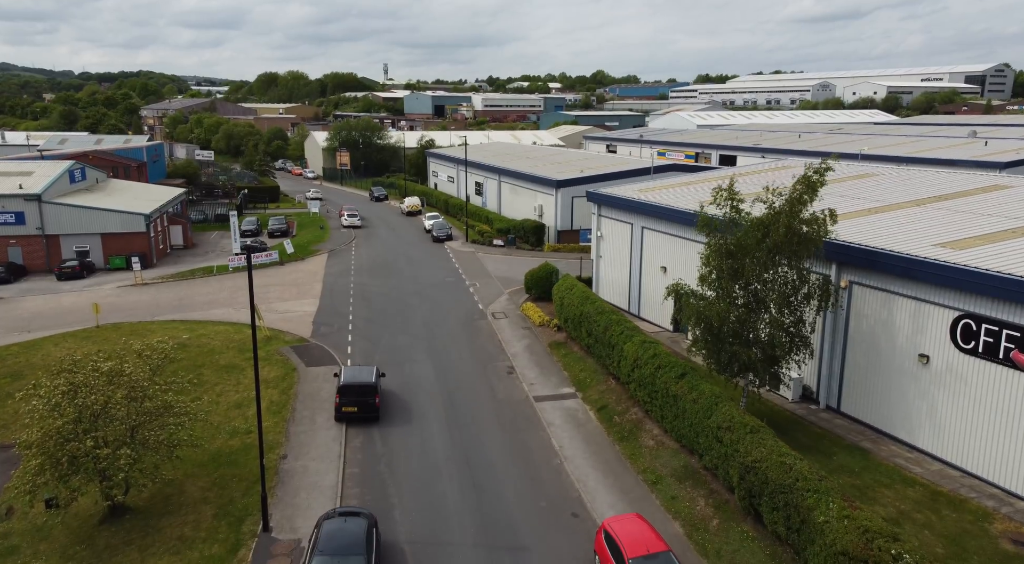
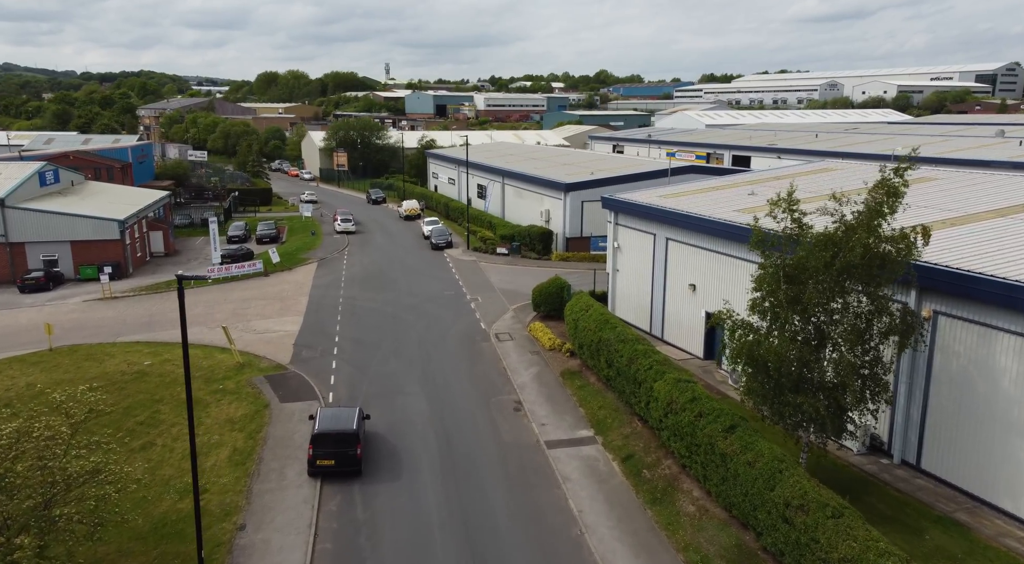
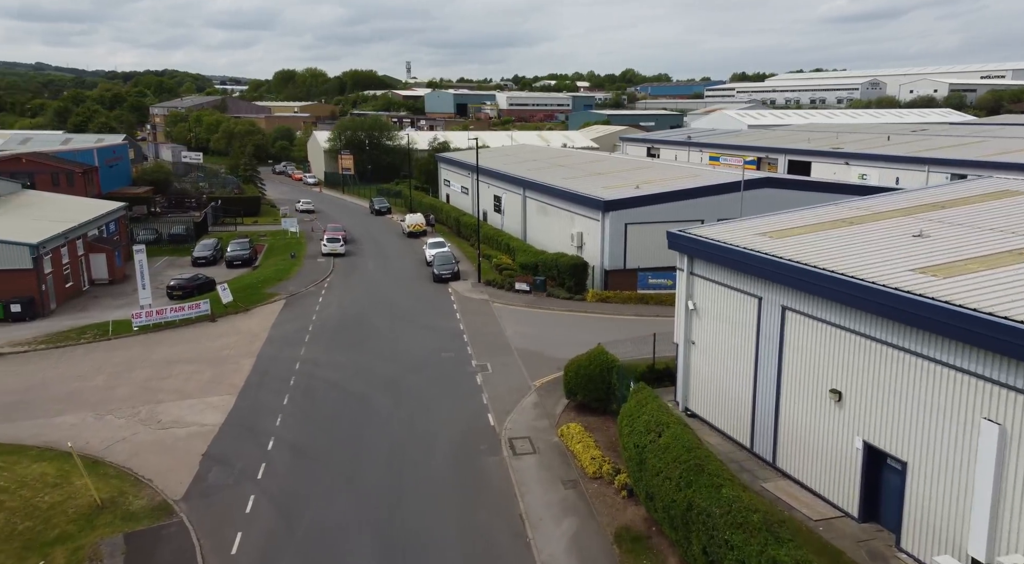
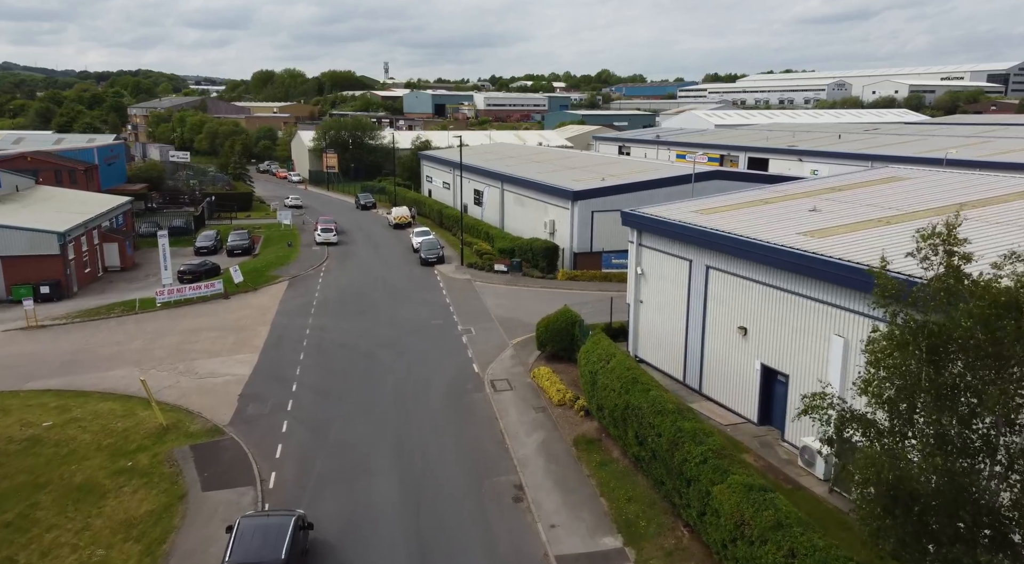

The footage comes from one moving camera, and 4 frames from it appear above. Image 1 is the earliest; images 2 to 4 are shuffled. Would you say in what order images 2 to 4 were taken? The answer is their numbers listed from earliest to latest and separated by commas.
2, 4, 3
